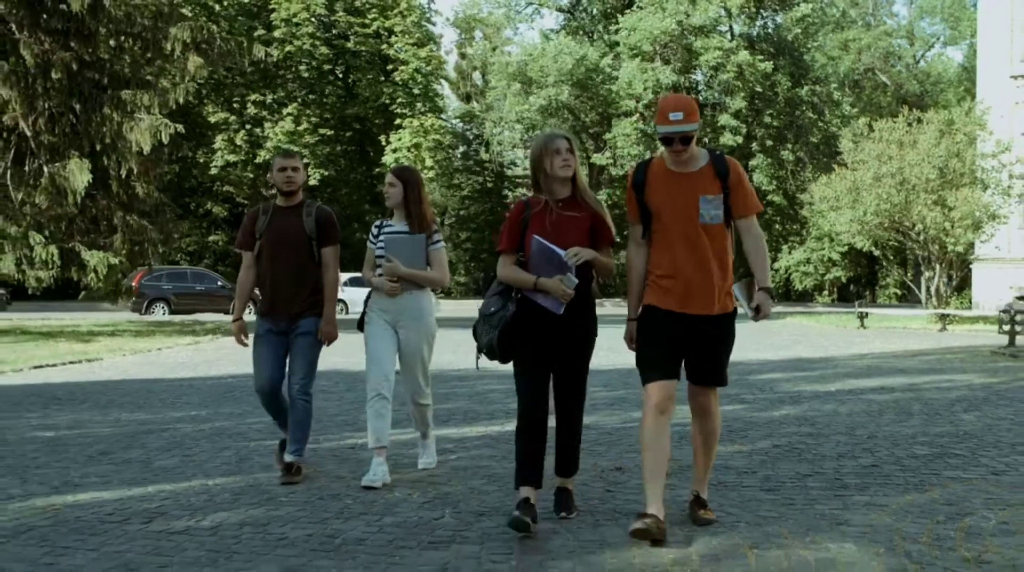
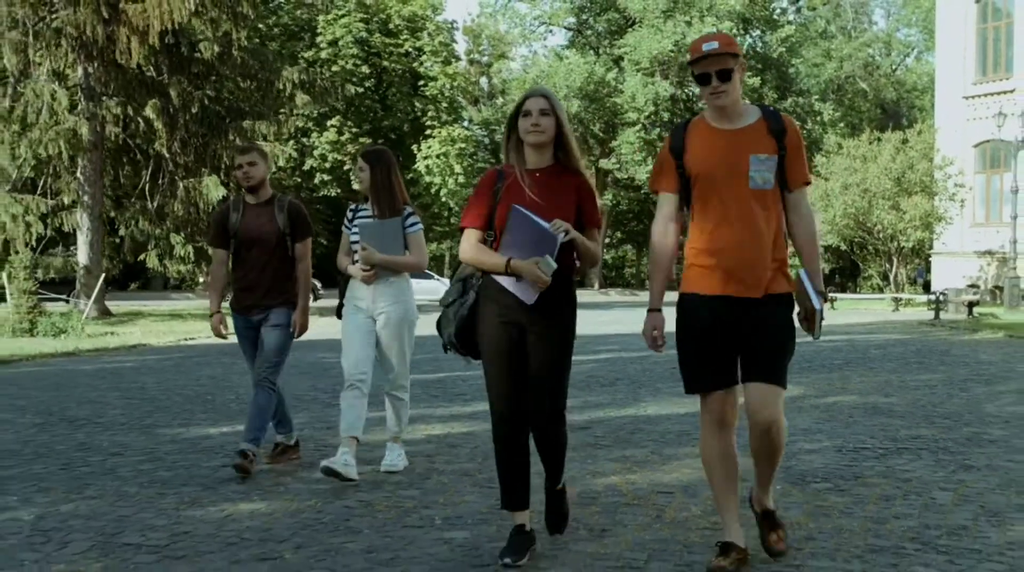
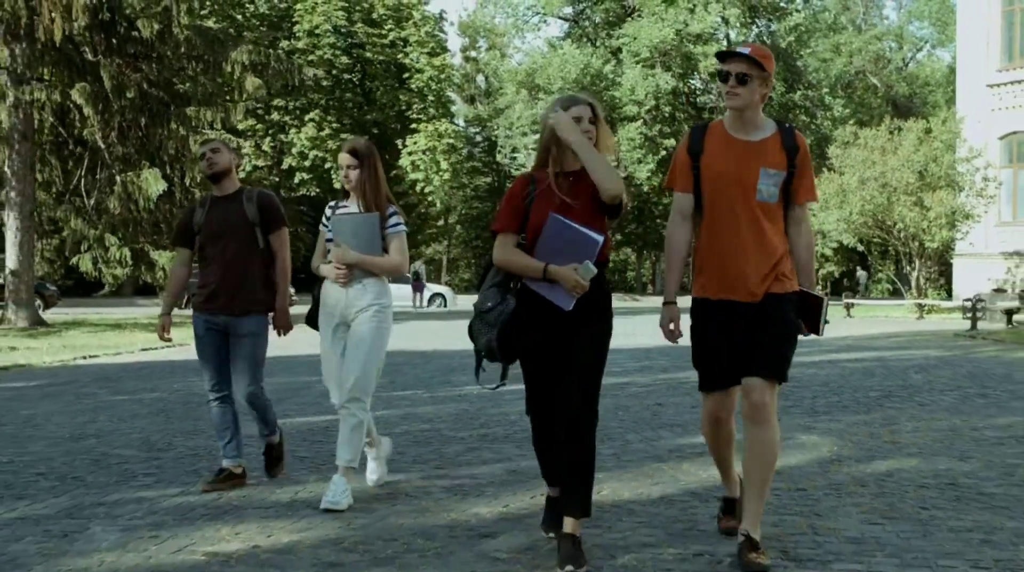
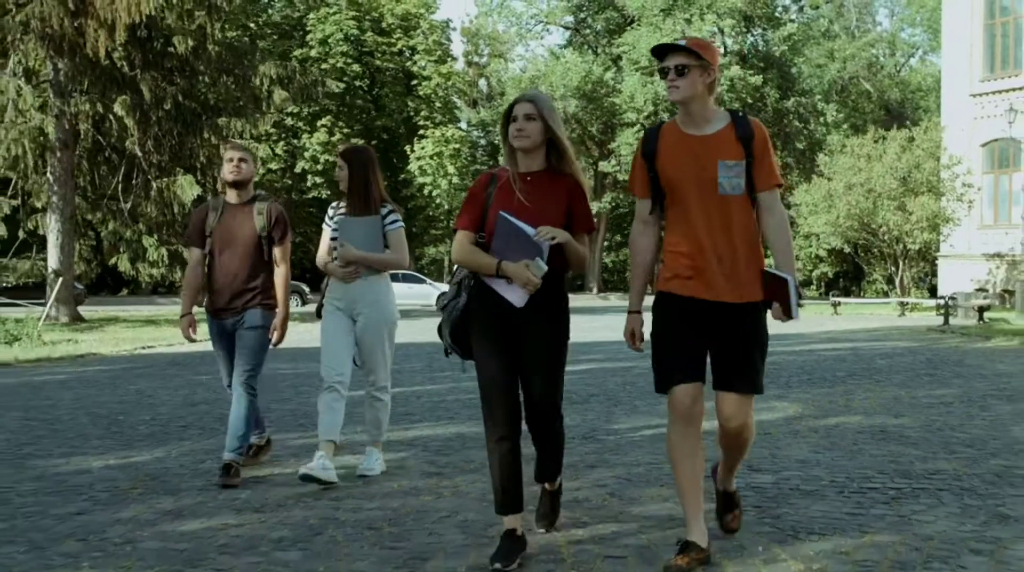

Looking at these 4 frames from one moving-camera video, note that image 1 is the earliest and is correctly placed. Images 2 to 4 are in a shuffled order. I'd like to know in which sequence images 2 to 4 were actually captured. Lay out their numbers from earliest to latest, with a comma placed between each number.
3, 4, 2
